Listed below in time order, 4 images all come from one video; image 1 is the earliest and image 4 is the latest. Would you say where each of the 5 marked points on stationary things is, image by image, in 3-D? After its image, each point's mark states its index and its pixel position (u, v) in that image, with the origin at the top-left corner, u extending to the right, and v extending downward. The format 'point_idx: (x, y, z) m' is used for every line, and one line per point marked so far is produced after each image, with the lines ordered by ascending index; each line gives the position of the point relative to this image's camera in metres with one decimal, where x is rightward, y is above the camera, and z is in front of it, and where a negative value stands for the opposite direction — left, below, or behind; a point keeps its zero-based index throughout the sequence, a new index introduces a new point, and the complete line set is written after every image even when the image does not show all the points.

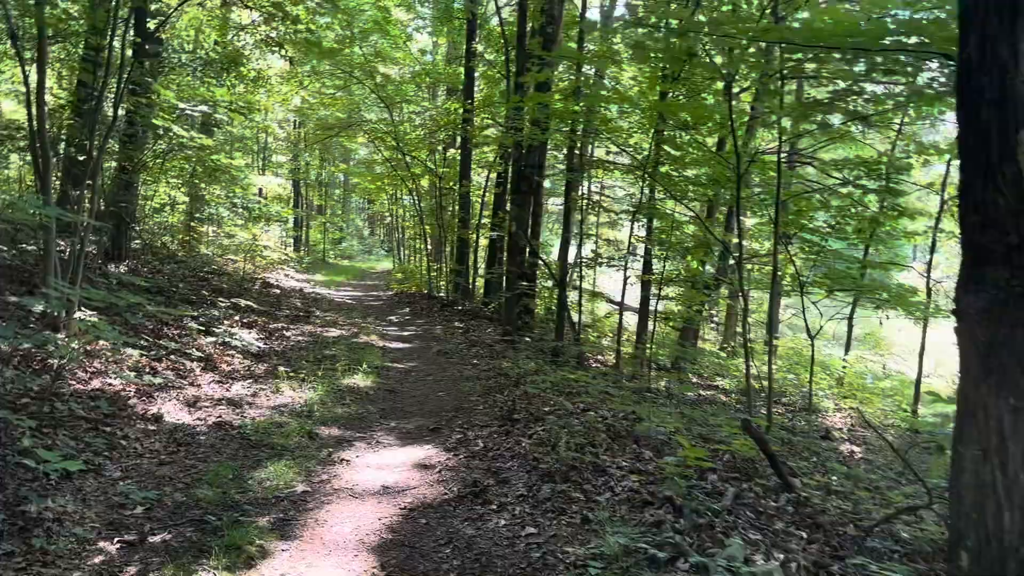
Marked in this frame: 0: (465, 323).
0: (-0.7, -0.5, +11.9) m
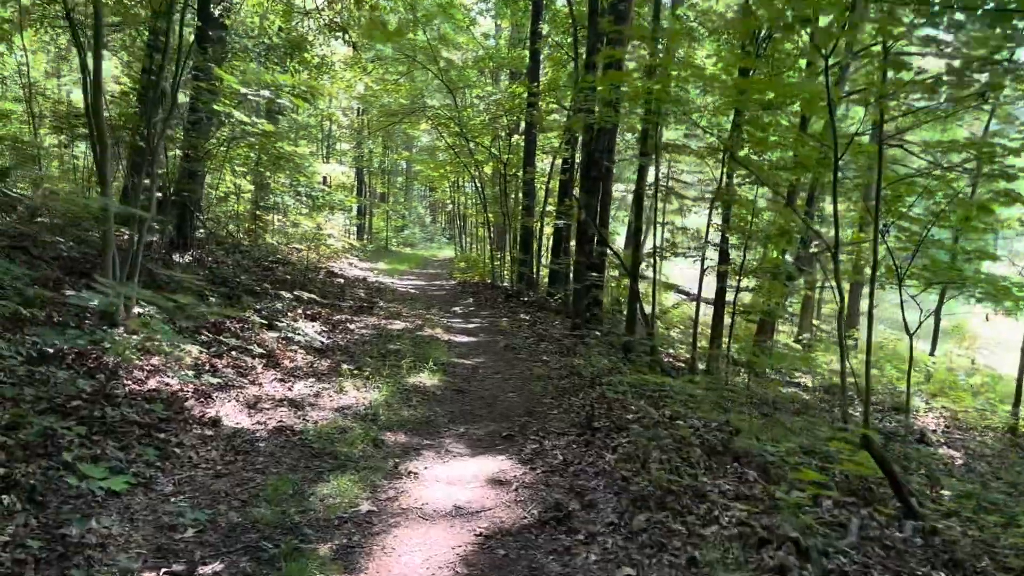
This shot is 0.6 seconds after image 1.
0: (+0.3, -0.4, +11.4) m
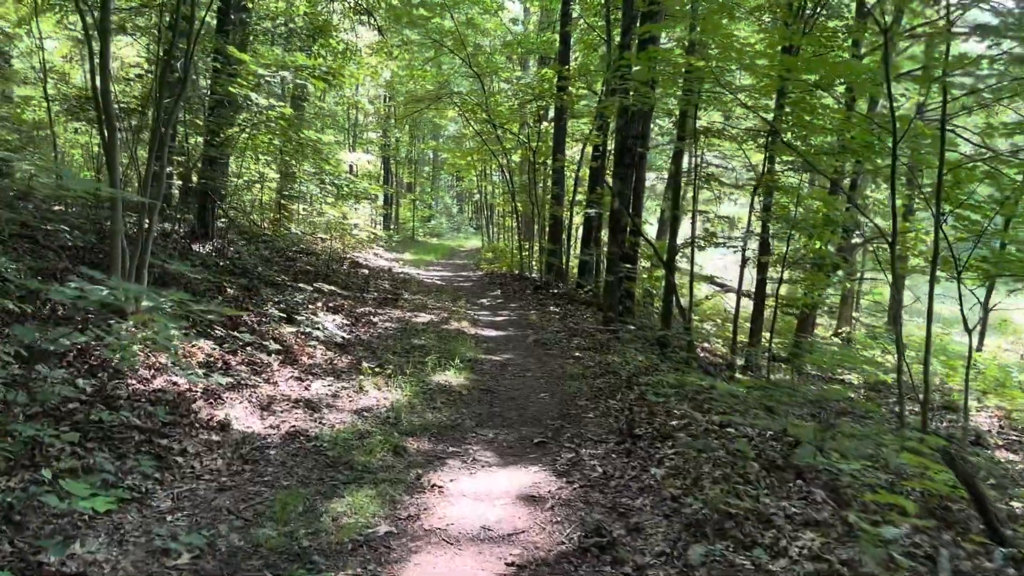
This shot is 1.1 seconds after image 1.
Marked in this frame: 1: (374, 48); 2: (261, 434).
0: (+0.7, -0.3, +11.0) m
1: (-2.7, +4.7, +15.4) m
2: (-1.3, -0.8, +4.2) m
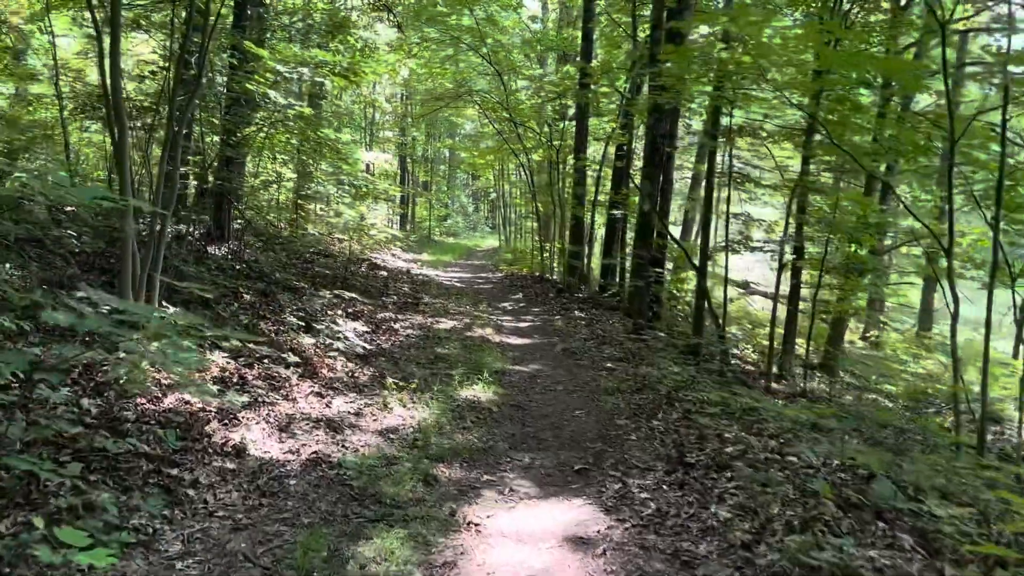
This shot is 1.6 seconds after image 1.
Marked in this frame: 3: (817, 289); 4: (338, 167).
0: (+1.0, -0.3, +10.6) m
1: (-2.3, +4.6, +15.0) m
2: (-1.1, -0.8, +3.8) m
3: (+4.2, 0.0, +10.8) m
4: (-3.0, +2.1, +13.7) m
